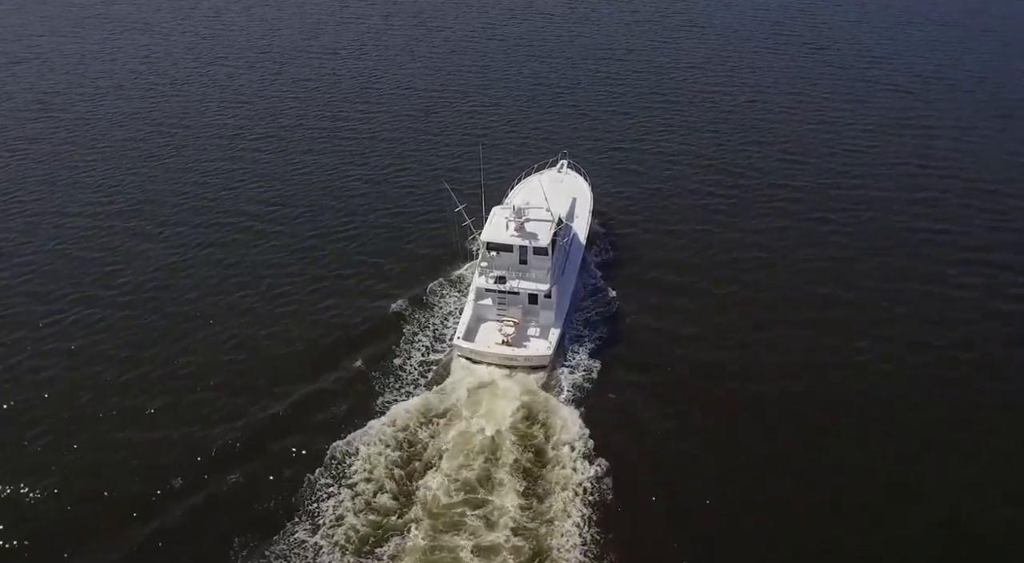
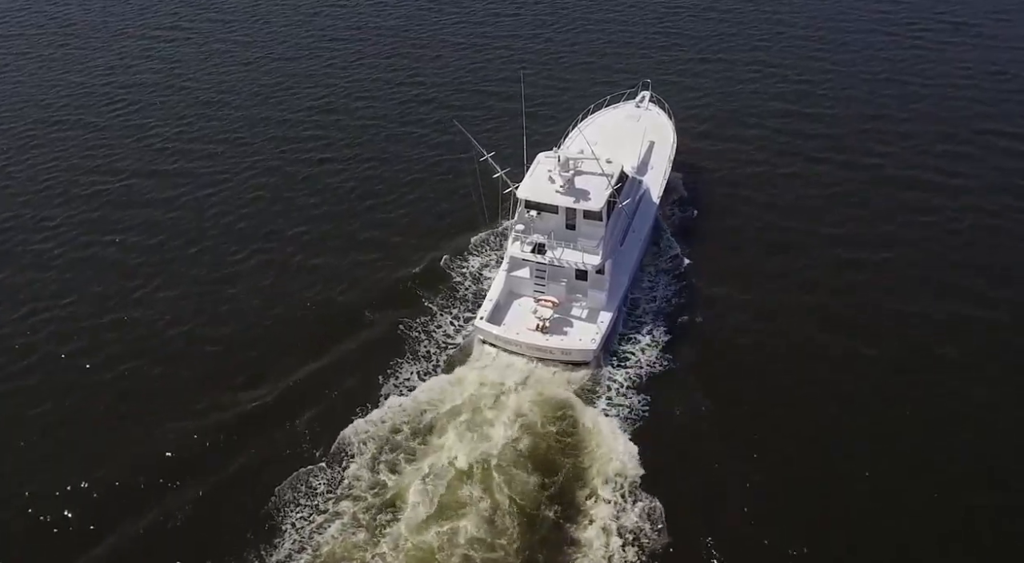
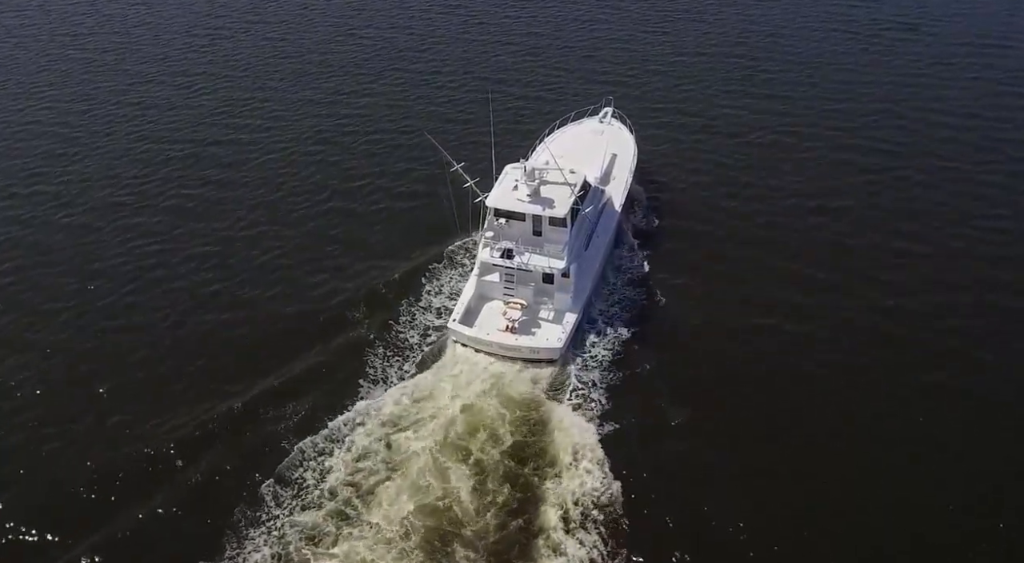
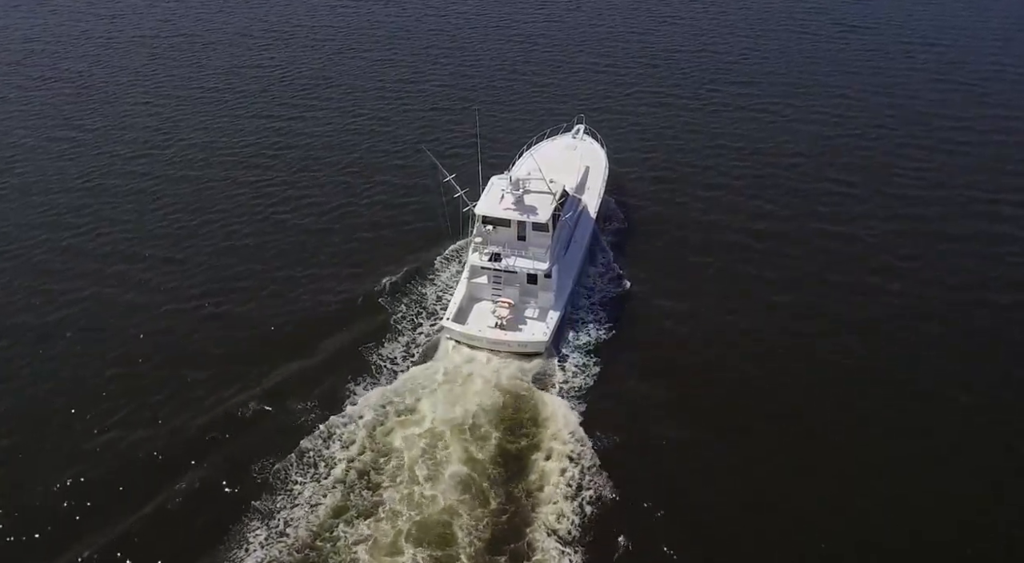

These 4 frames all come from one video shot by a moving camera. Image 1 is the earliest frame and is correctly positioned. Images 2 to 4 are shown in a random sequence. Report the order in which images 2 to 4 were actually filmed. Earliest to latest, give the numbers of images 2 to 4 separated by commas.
4, 3, 2
